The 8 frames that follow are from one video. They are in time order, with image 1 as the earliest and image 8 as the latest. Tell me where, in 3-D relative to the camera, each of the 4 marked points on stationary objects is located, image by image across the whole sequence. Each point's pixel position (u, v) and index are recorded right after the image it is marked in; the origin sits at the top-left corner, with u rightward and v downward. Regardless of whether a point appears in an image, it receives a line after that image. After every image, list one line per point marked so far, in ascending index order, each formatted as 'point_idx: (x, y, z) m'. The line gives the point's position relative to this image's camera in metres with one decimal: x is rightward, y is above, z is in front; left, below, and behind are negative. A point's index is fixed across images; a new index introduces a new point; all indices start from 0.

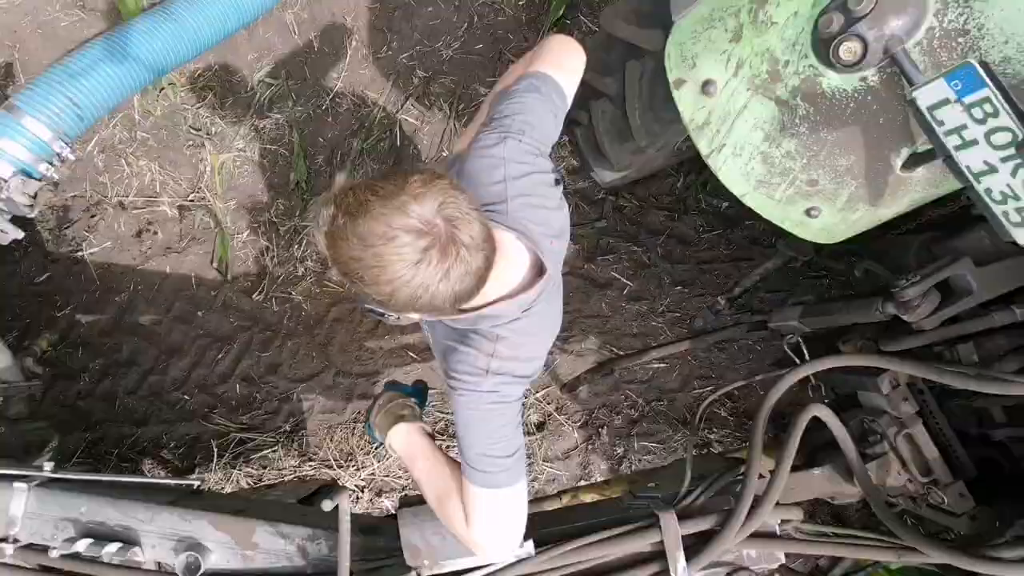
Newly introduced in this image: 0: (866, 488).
0: (+0.5, -0.3, +1.0) m
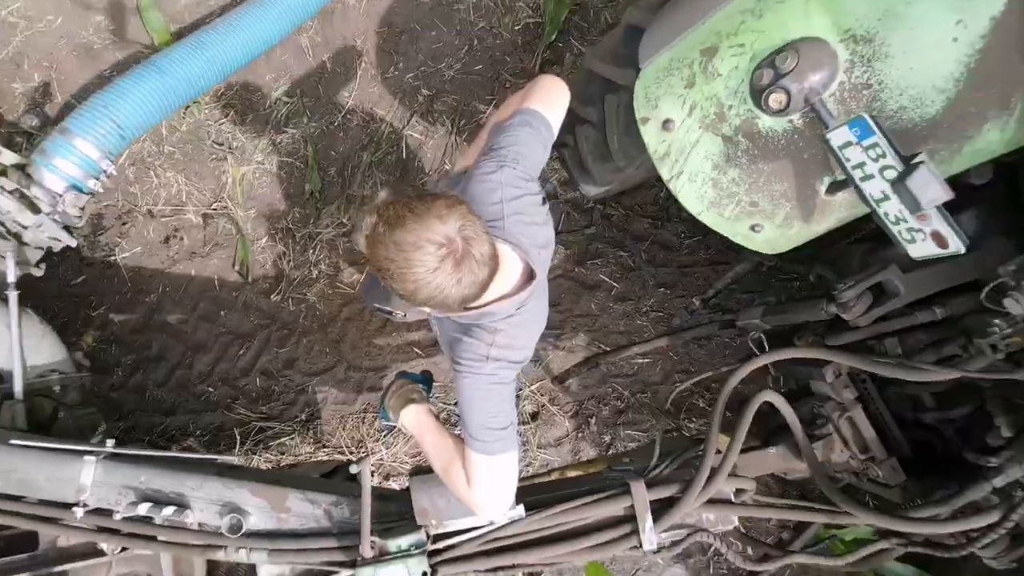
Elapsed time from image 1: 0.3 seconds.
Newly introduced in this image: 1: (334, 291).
0: (+0.5, -0.3, +1.2) m
1: (-0.5, 0.0, +1.9) m
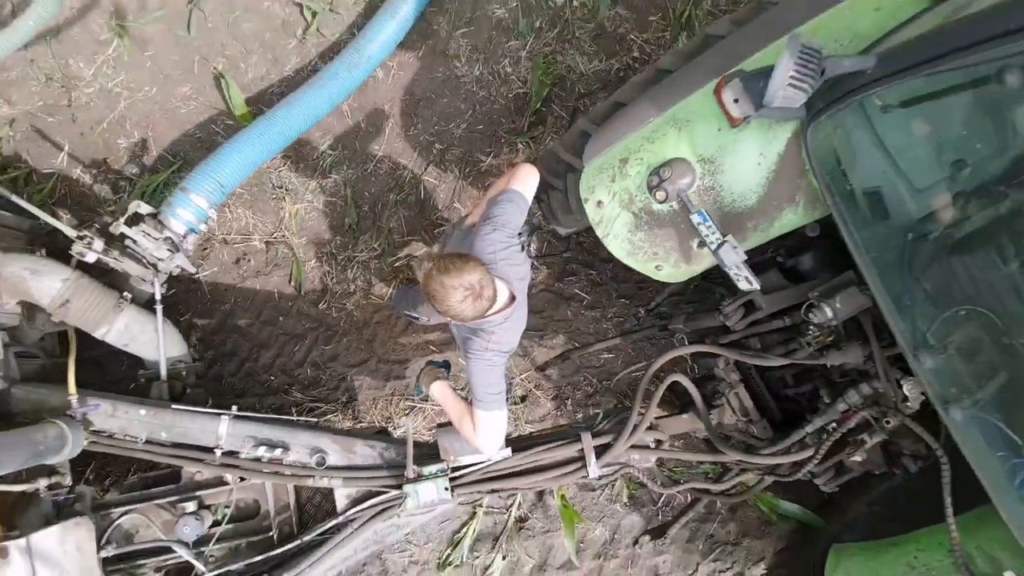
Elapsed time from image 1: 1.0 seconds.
0: (+0.5, -0.3, +1.7) m
1: (-0.5, 0.0, +2.5) m
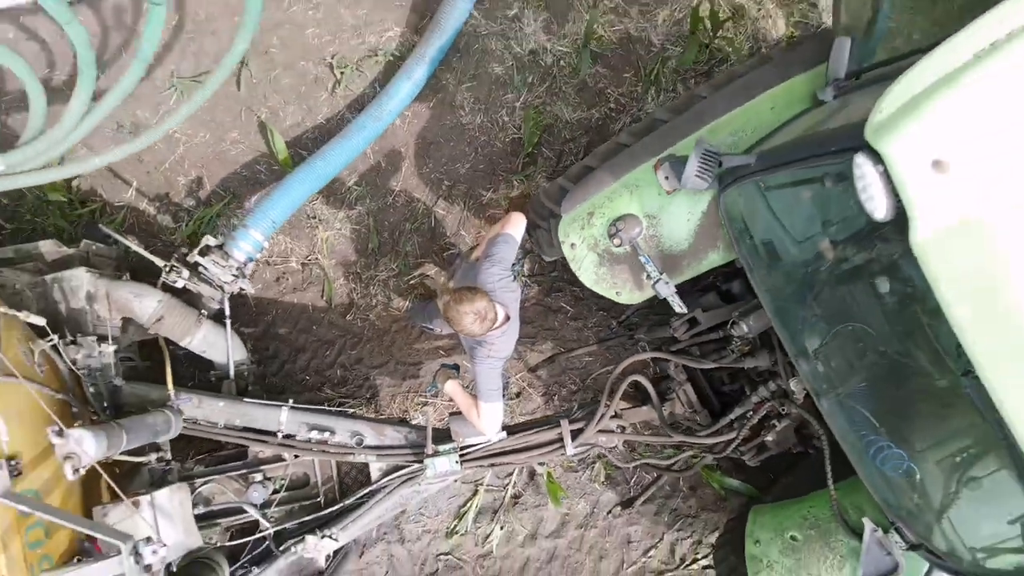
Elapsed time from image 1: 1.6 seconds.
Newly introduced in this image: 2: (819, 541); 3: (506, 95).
0: (+0.5, -0.4, +2.2) m
1: (-0.5, -0.1, +3.0) m
2: (+0.8, -0.7, +1.9) m
3: (0.0, +0.8, +2.9) m
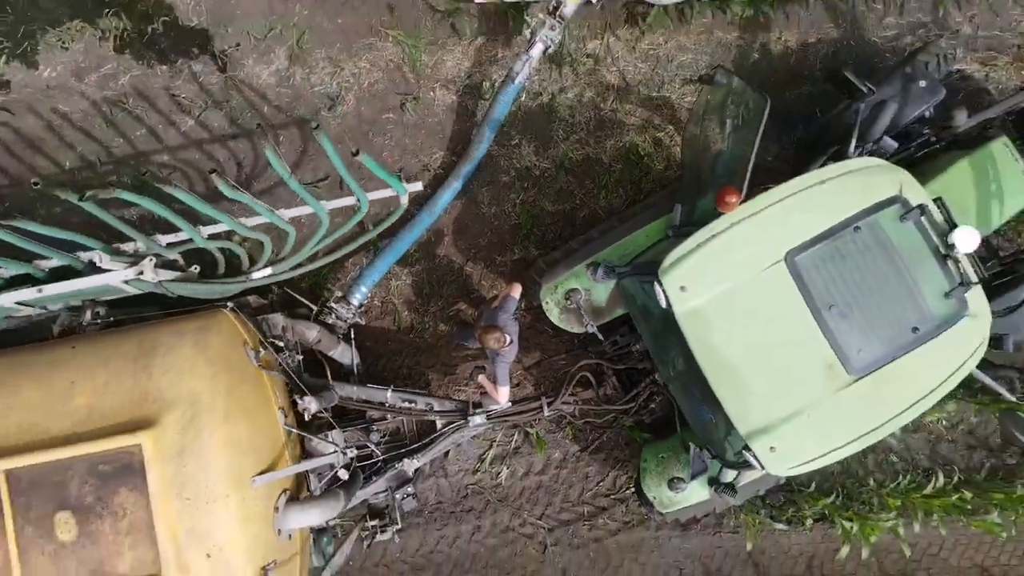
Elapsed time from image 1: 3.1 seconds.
0: (+0.5, -0.6, +3.9) m
1: (-0.5, -0.3, +4.7) m
2: (+0.8, -0.9, +3.6) m
3: (0.0, +0.6, +4.7) m
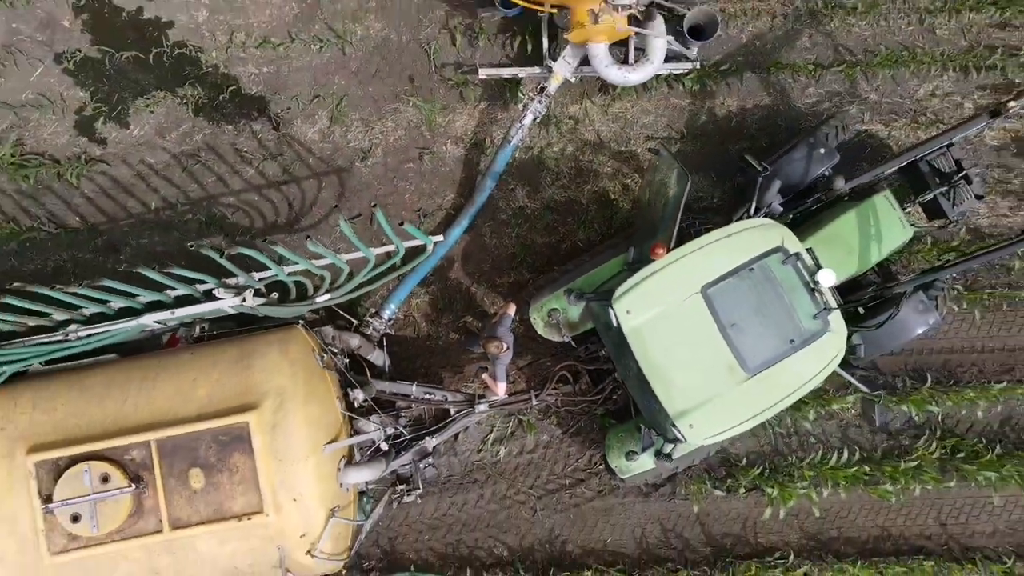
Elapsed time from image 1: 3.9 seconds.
0: (+0.5, -0.7, +5.1) m
1: (-0.5, -0.4, +5.8) m
2: (+0.8, -1.0, +4.8) m
3: (0.0, +0.5, +5.8) m
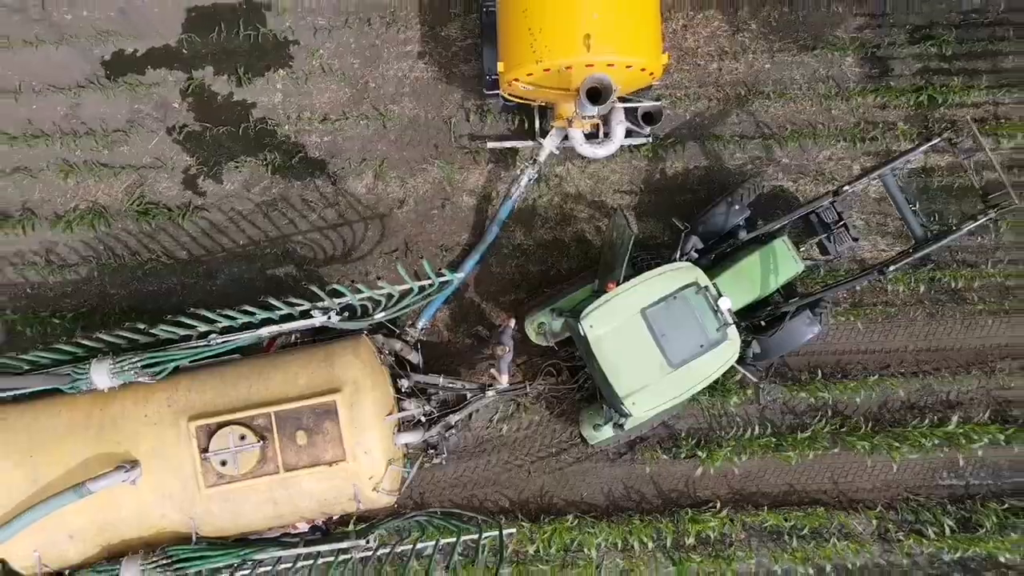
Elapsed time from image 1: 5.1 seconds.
0: (+0.5, -0.9, +7.0) m
1: (-0.5, -0.6, +7.7) m
2: (+0.8, -1.2, +6.7) m
3: (0.0, +0.3, +7.7) m
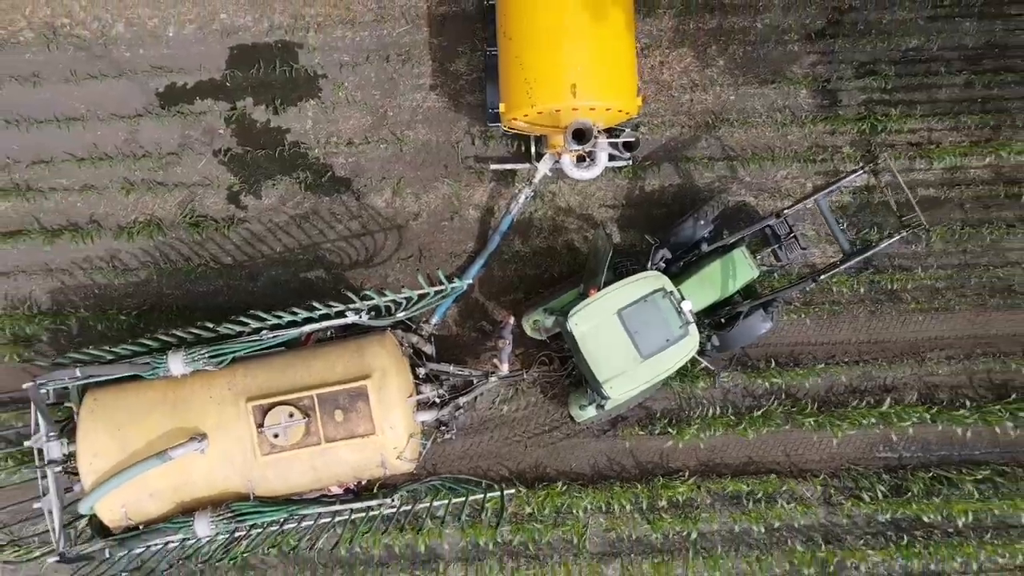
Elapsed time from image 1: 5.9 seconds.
0: (+0.5, -0.9, +8.3) m
1: (-0.6, -0.6, +9.0) m
2: (+0.8, -1.2, +8.0) m
3: (0.0, +0.3, +9.0) m
